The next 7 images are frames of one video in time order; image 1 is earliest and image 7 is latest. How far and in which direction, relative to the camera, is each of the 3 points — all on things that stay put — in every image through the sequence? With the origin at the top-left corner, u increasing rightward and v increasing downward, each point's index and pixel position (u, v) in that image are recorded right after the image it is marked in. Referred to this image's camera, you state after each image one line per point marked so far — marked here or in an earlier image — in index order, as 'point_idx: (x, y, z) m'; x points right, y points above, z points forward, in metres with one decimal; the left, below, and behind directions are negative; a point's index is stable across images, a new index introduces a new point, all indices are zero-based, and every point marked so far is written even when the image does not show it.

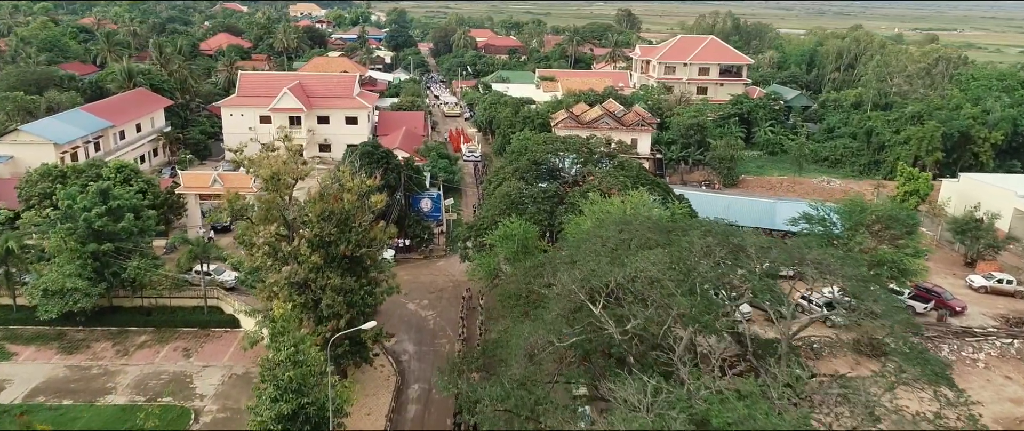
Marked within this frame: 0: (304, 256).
0: (-5.1, -1.0, +17.6) m
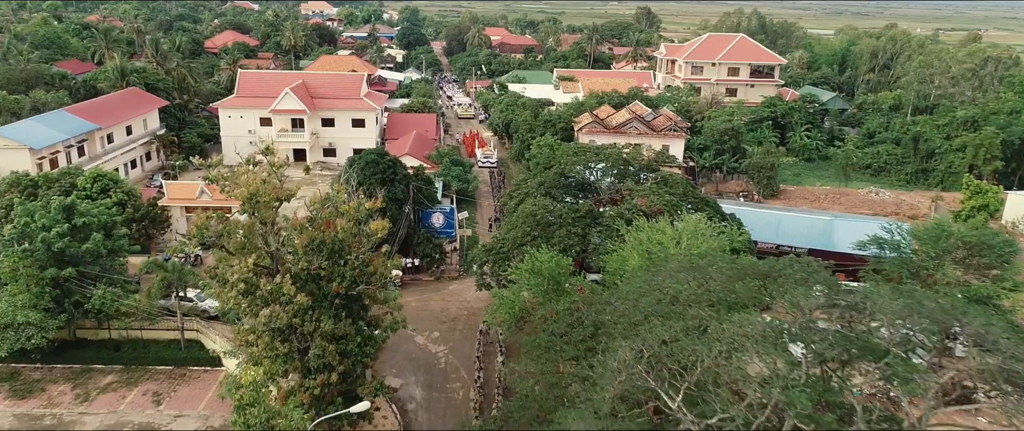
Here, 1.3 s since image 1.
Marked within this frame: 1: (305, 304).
0: (-4.5, -1.6, +14.4) m
1: (-4.2, -1.8, +14.5) m
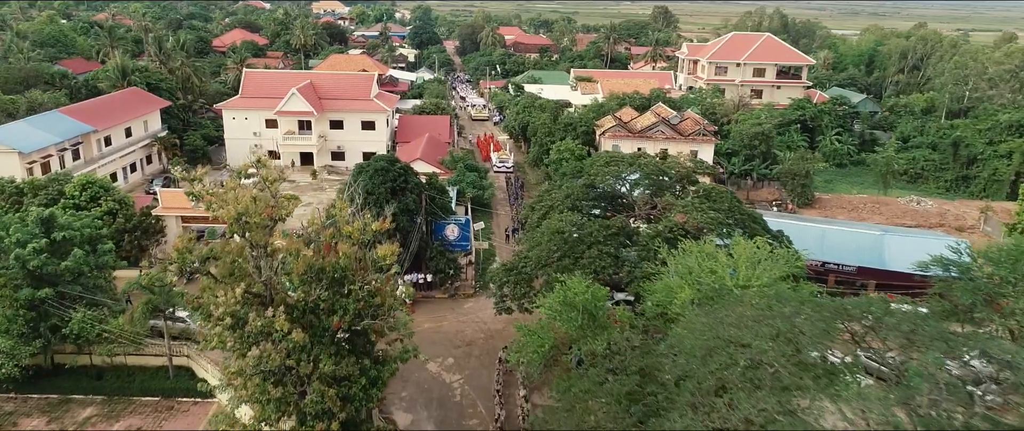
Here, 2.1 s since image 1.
0: (-4.0, -2.0, +12.4) m
1: (-3.7, -2.2, +12.4) m
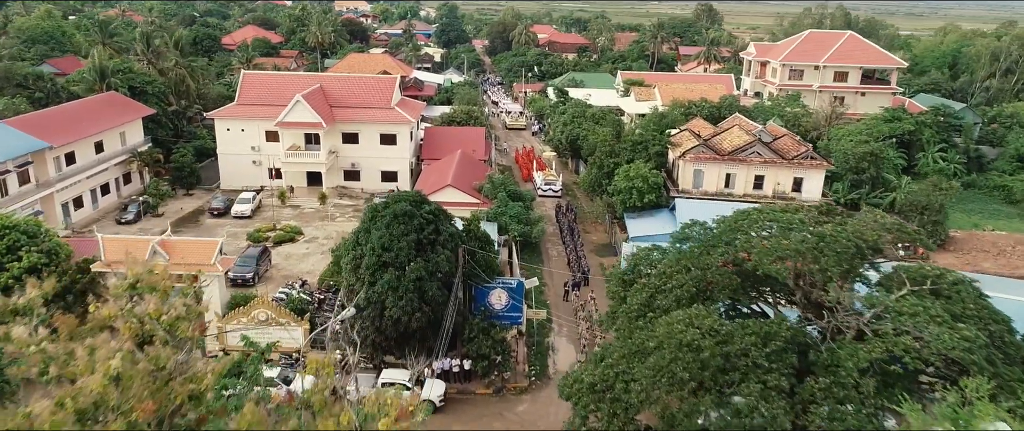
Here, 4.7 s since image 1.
0: (-2.6, -3.6, +5.5) m
1: (-2.3, -3.8, +5.5) m
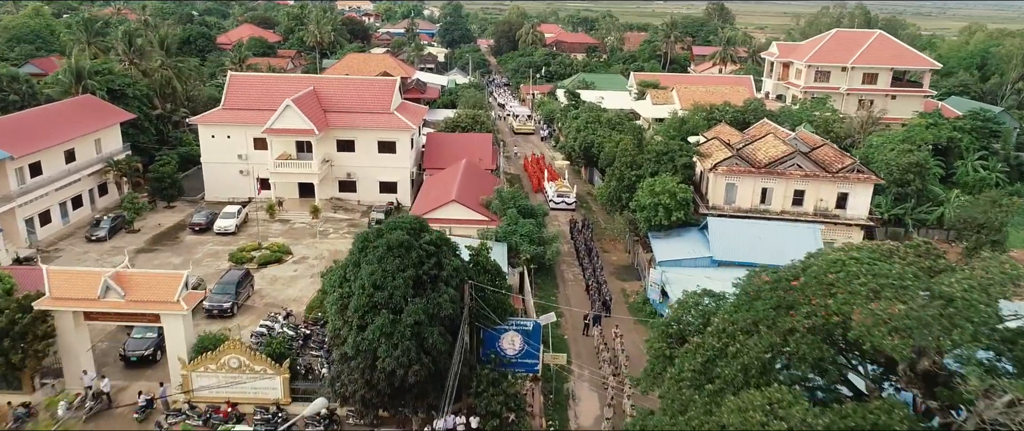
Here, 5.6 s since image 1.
0: (-2.4, -4.2, +2.7) m
1: (-2.0, -4.4, +2.8) m
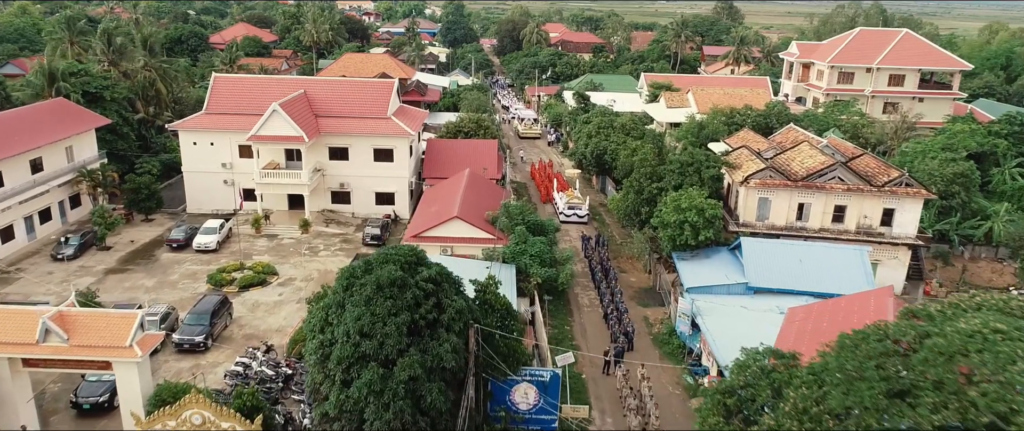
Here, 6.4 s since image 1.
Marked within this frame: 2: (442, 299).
0: (-2.1, -4.8, +0.3) m
1: (-1.8, -5.0, +0.4) m
2: (-1.2, -1.5, +12.7) m
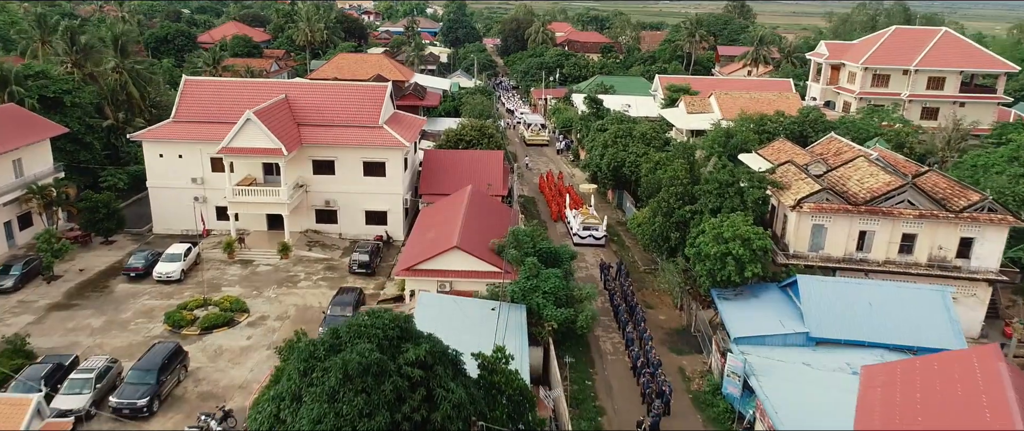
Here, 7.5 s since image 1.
0: (-2.0, -5.5, -3.0) m
1: (-1.6, -5.7, -3.0) m
2: (-1.0, -2.2, +9.4) m
